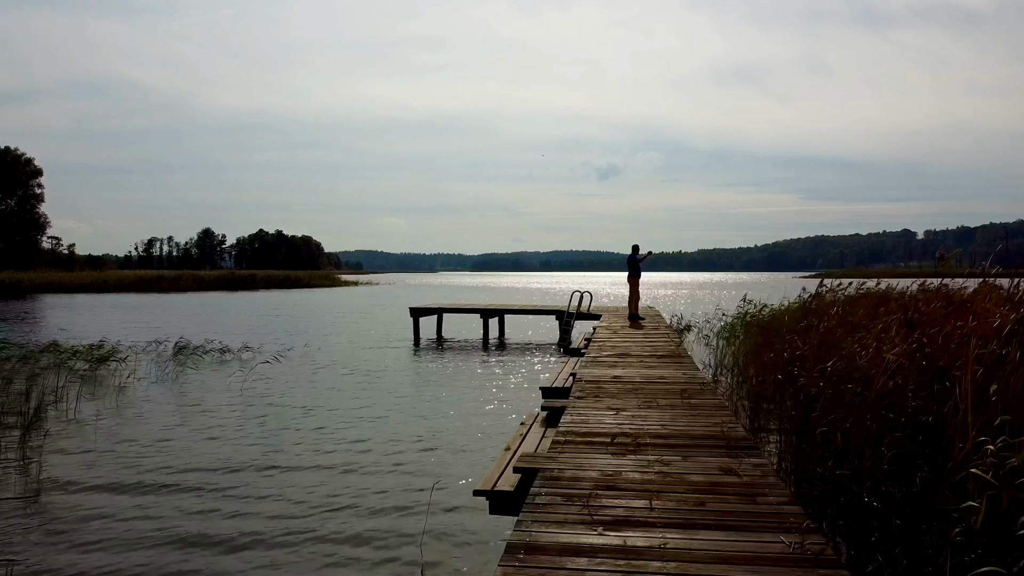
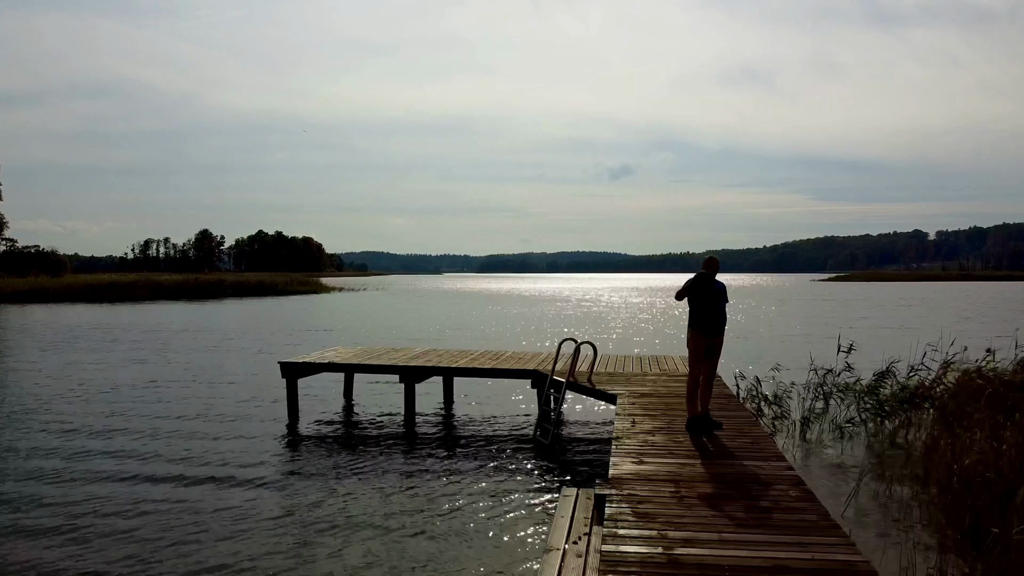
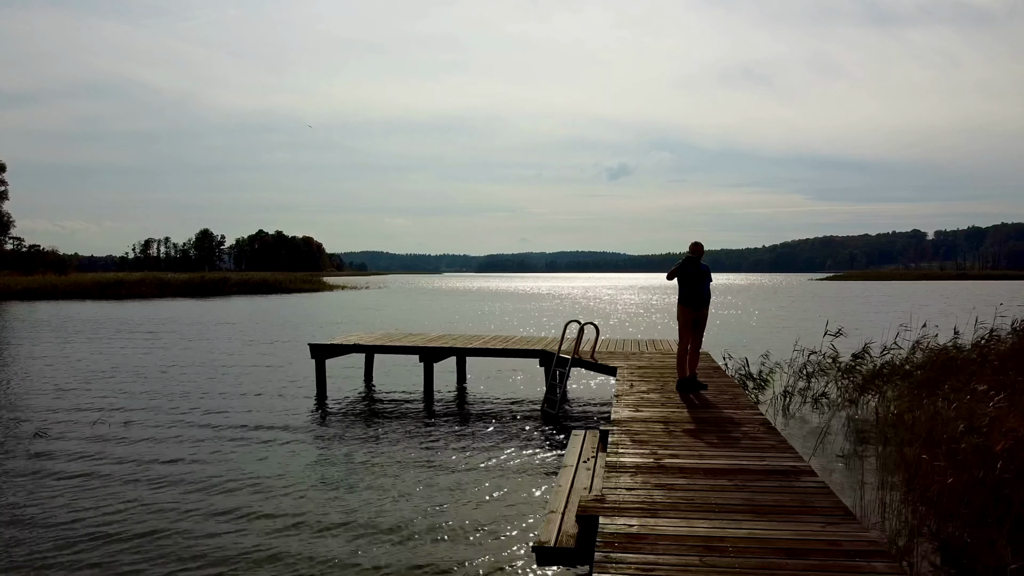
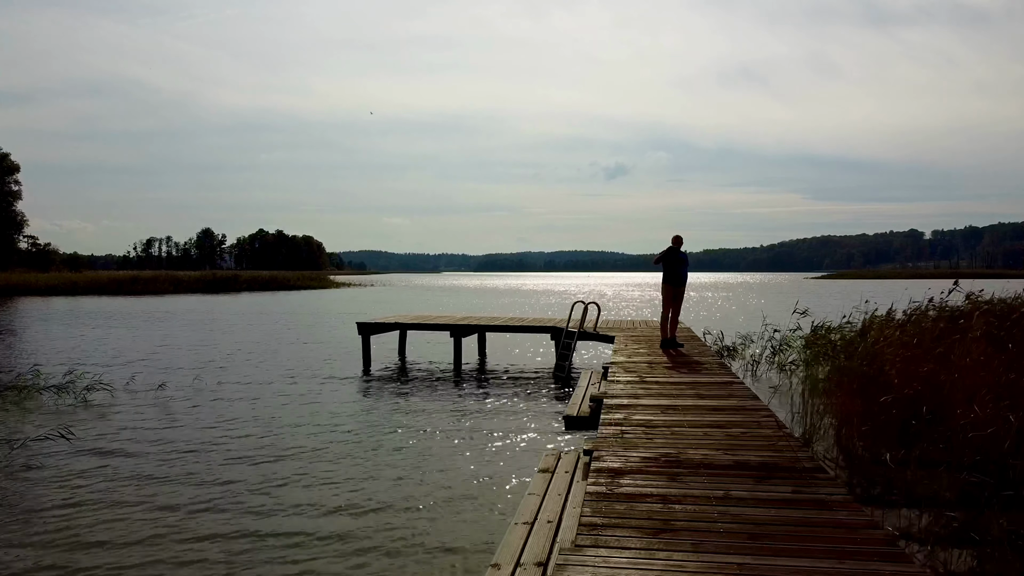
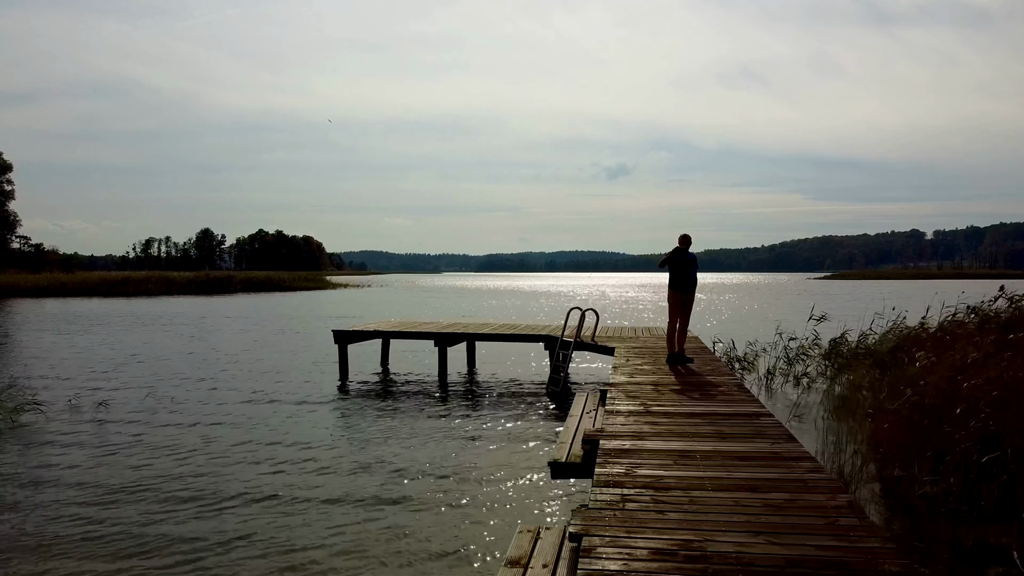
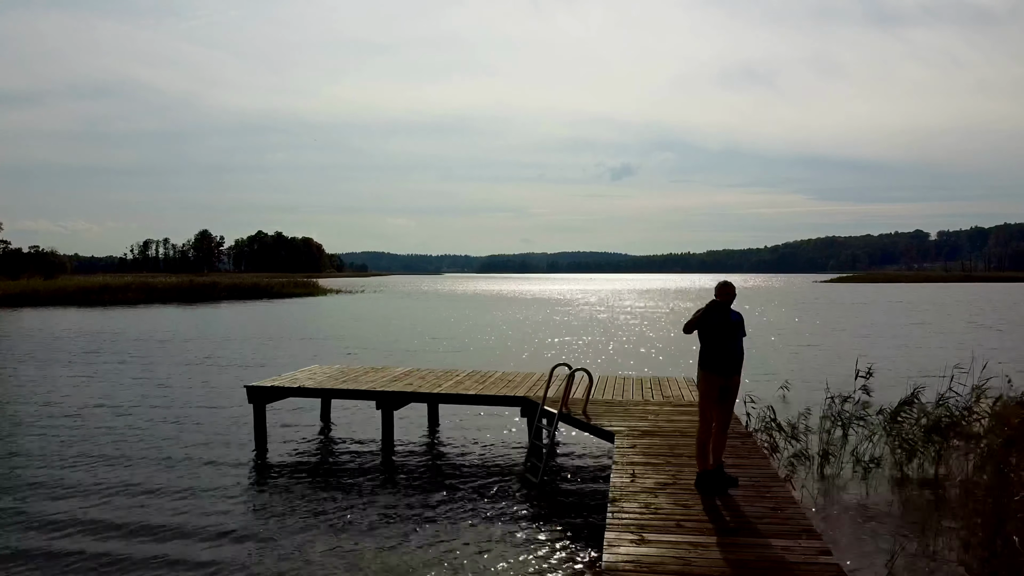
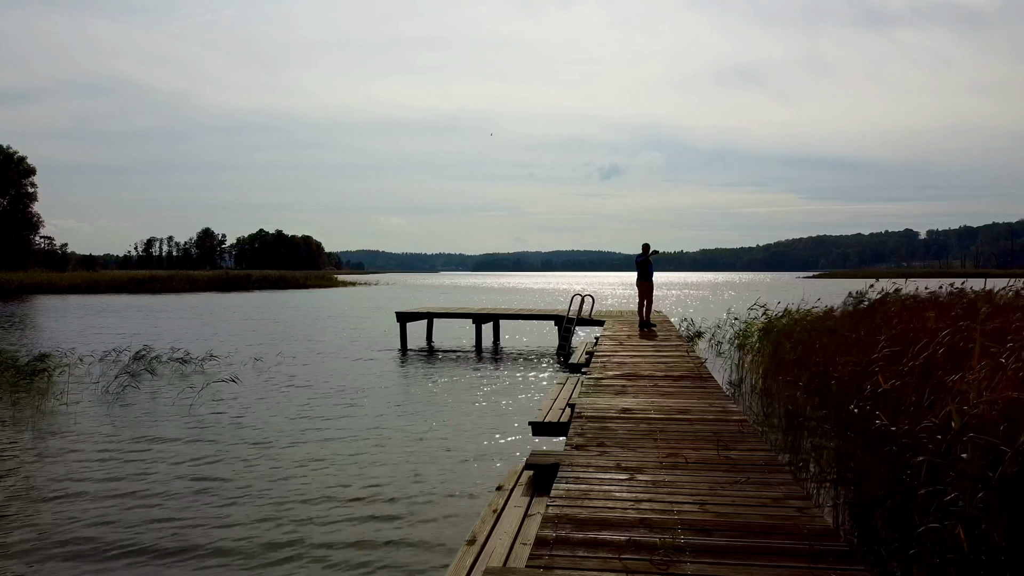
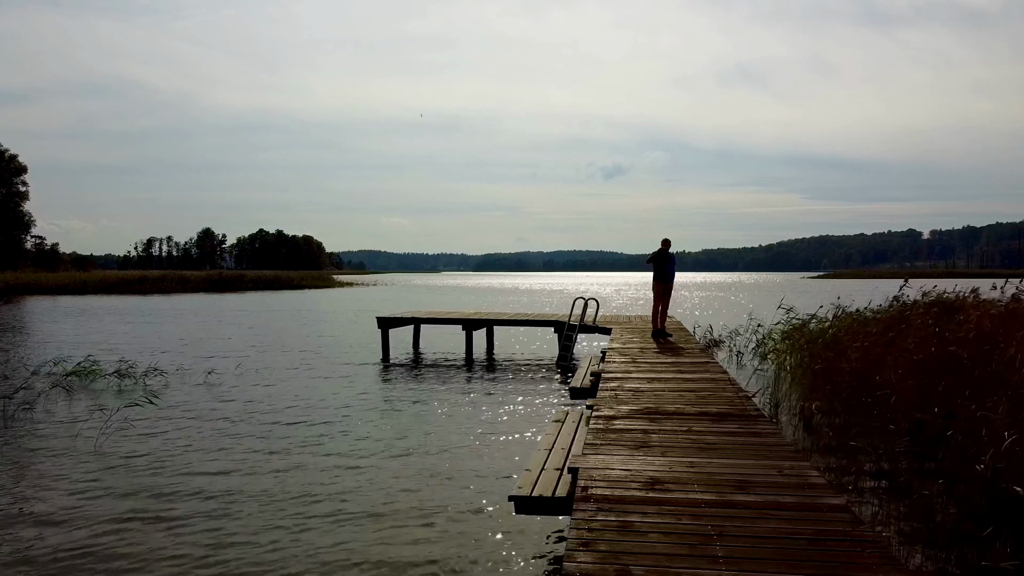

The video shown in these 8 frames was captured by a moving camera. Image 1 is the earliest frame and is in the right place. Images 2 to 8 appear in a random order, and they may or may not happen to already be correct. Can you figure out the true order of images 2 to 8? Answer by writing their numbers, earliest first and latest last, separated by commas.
7, 8, 4, 5, 3, 2, 6
